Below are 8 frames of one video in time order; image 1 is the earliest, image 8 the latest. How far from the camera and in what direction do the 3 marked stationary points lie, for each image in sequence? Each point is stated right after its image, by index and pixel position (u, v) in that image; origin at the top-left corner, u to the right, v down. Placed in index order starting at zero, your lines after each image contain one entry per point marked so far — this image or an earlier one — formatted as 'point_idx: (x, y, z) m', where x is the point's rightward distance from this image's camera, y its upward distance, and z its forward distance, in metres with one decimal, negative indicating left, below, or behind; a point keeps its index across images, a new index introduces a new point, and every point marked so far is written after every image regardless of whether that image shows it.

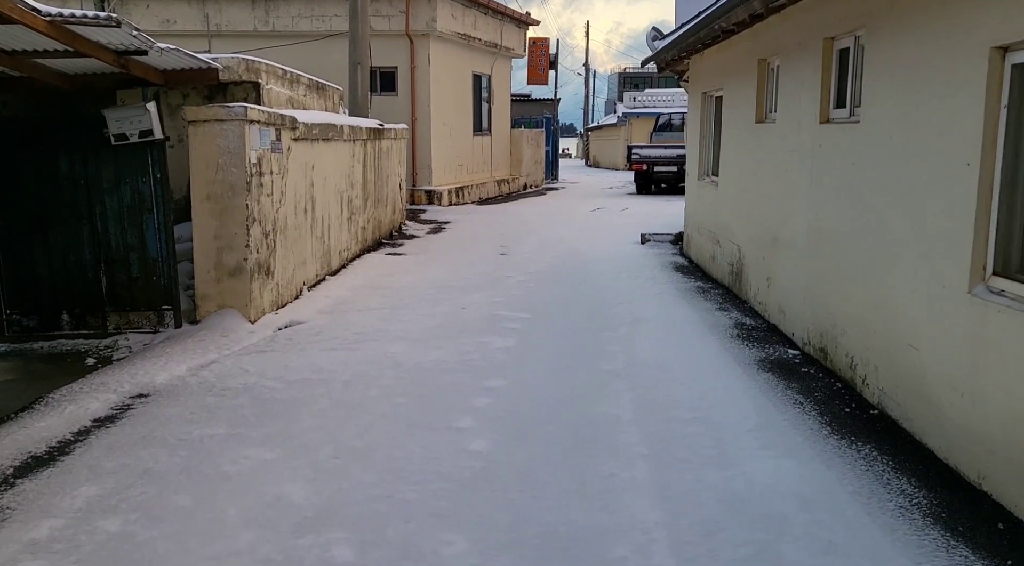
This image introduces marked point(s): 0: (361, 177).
0: (-1.9, +1.3, +12.1) m
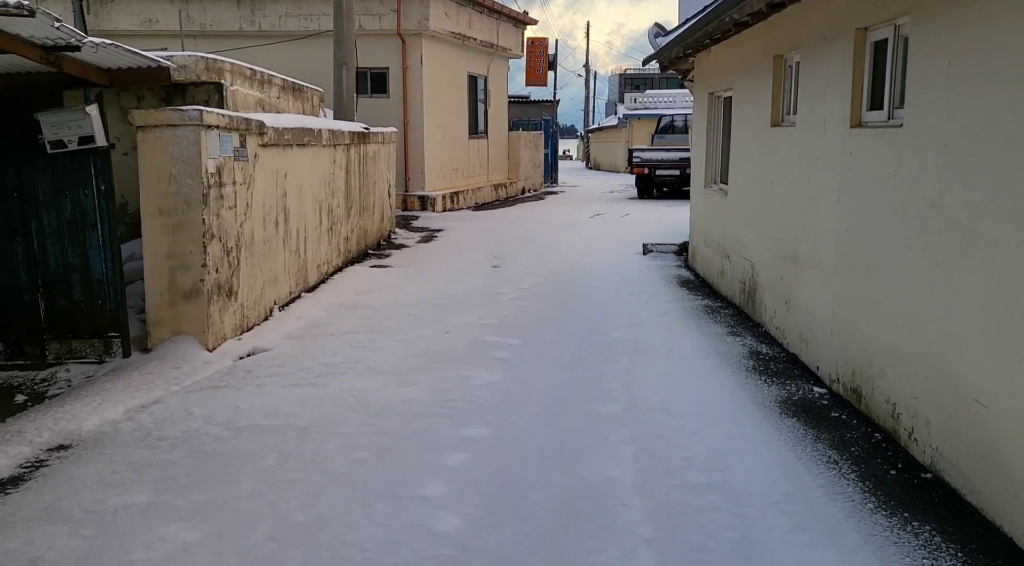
0: (-1.9, +1.1, +11.4) m
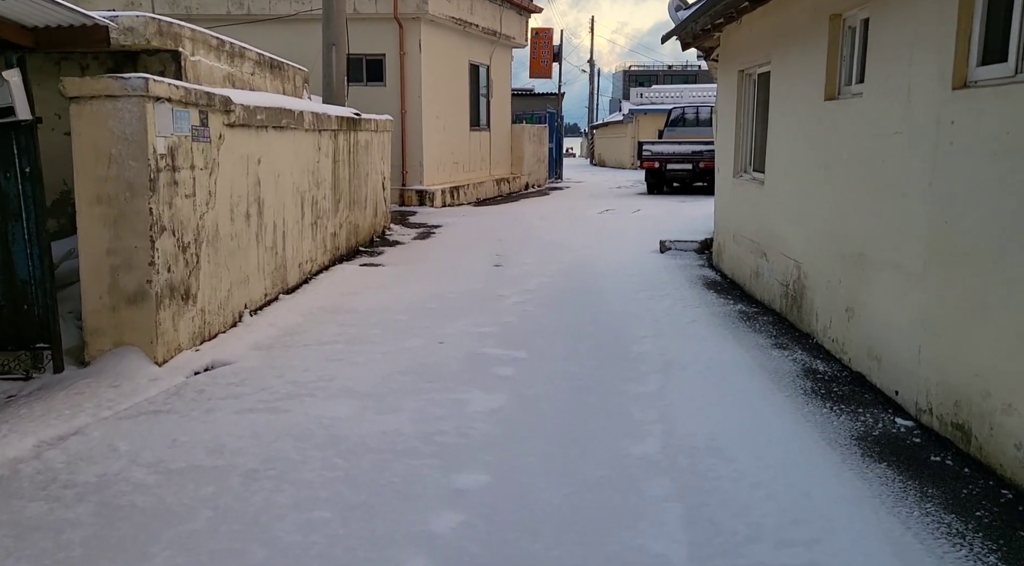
0: (-1.9, +1.1, +10.3) m
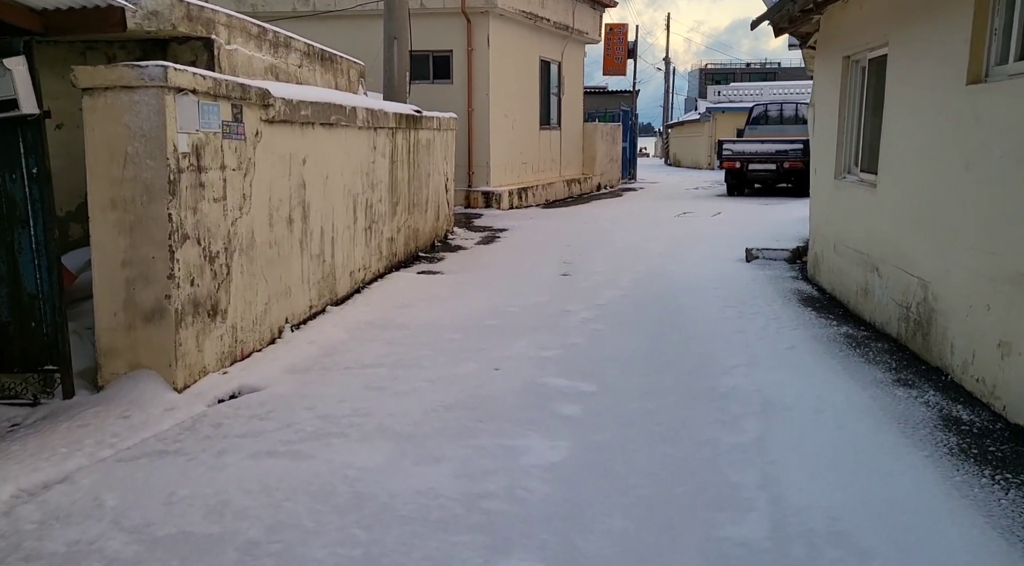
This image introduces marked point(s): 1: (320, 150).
0: (-1.2, +1.0, +9.6) m
1: (-1.5, +1.0, +7.4) m
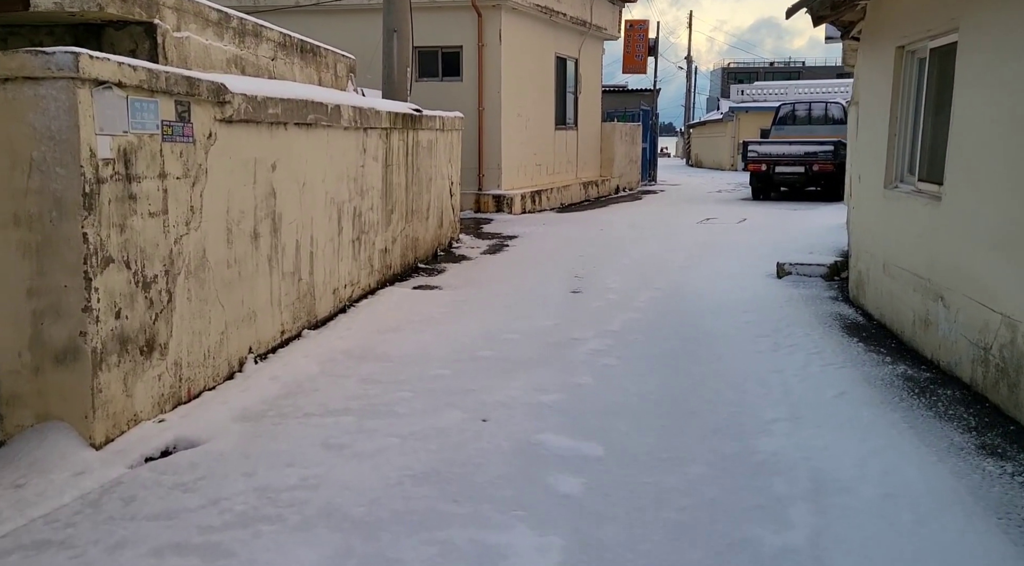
0: (-1.2, +0.9, +8.7) m
1: (-1.4, +0.9, +6.5) m
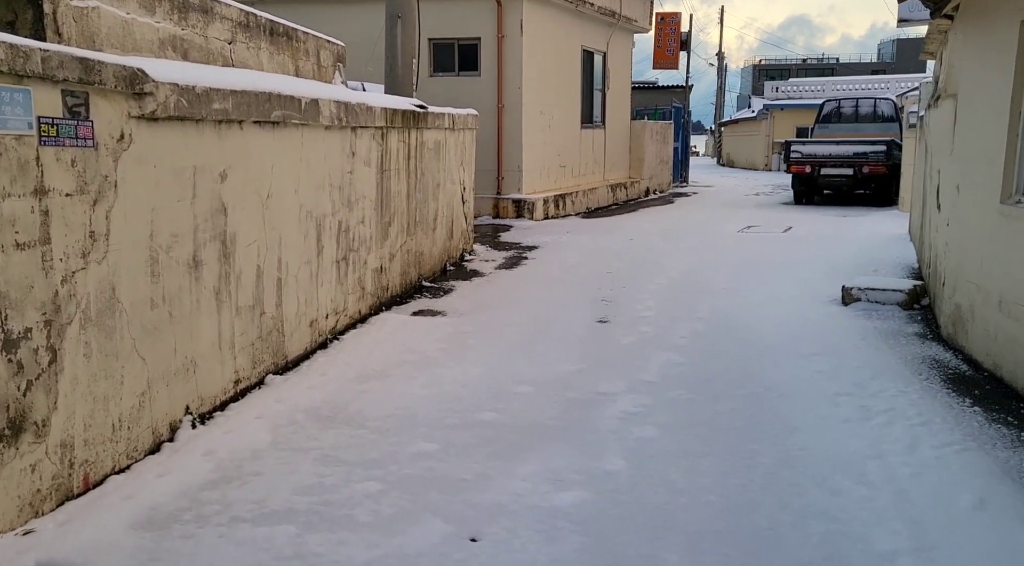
0: (-1.0, +0.7, +7.4) m
1: (-1.4, +0.7, +5.2) m
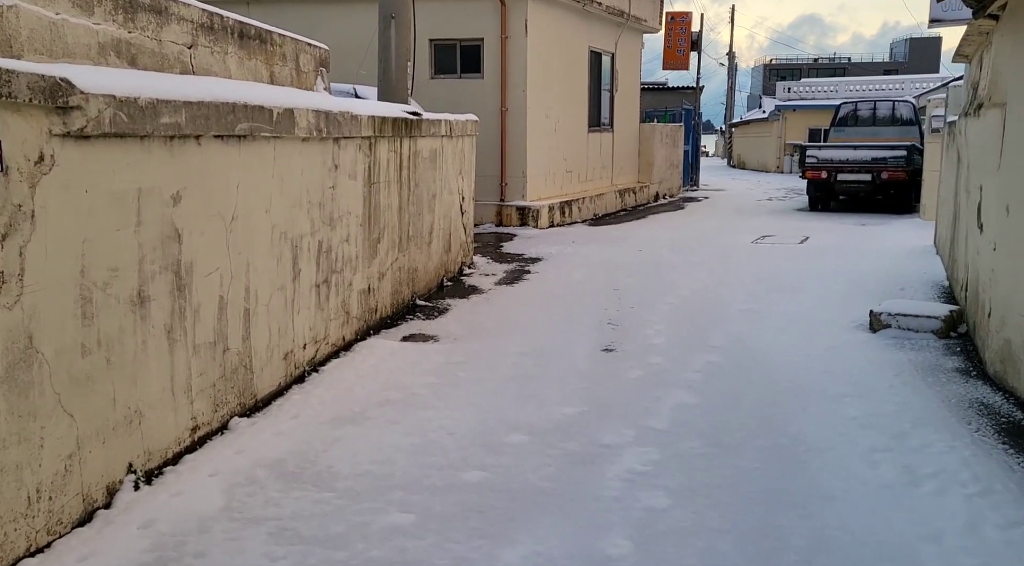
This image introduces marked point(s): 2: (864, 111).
0: (-1.1, +0.5, +6.8) m
1: (-1.4, +0.5, +4.7) m
2: (+6.5, +3.2, +18.2) m
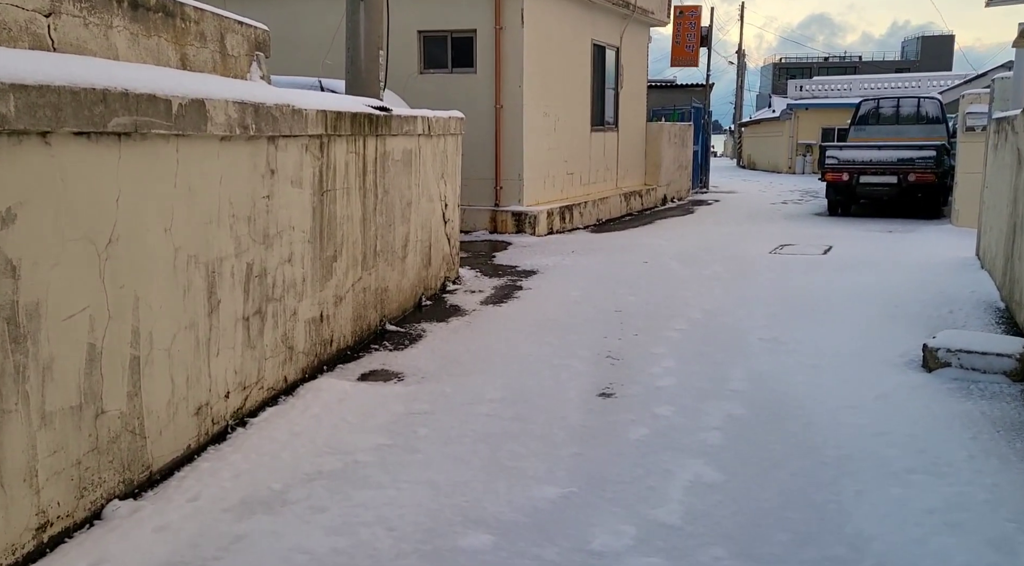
0: (-1.2, +0.4, +5.7) m
1: (-1.6, +0.3, +3.5) m
2: (+6.4, +3.0, +17.0) m
